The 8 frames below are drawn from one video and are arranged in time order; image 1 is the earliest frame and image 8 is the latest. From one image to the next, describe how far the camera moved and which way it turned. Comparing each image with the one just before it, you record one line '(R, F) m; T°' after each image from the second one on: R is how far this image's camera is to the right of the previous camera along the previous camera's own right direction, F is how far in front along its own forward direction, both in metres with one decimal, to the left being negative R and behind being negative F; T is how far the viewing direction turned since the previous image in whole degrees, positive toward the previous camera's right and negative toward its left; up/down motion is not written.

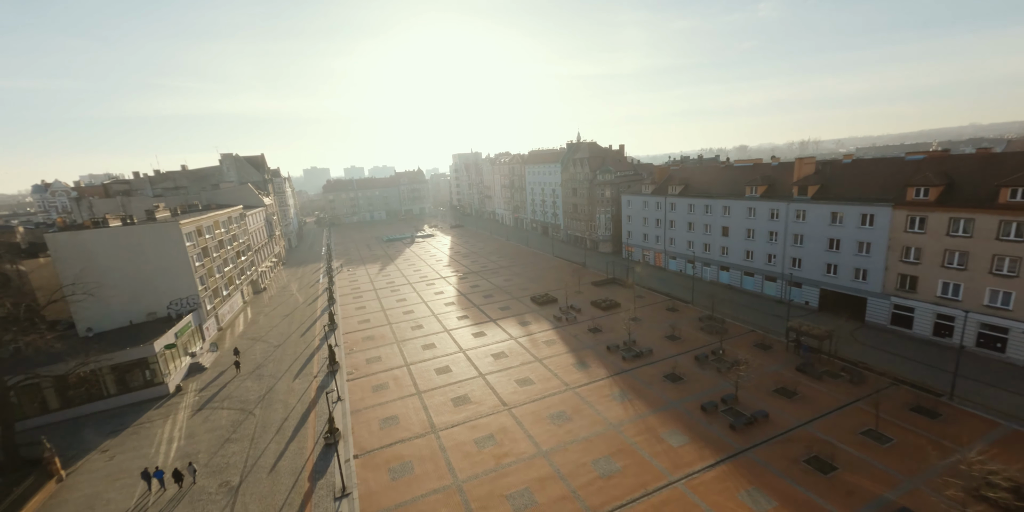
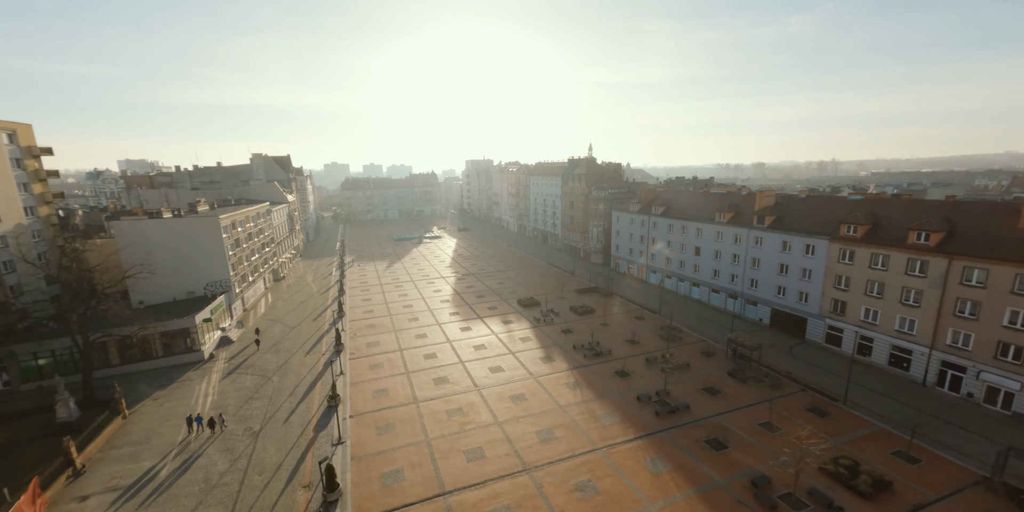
(+2.3, -4.4) m; -2°
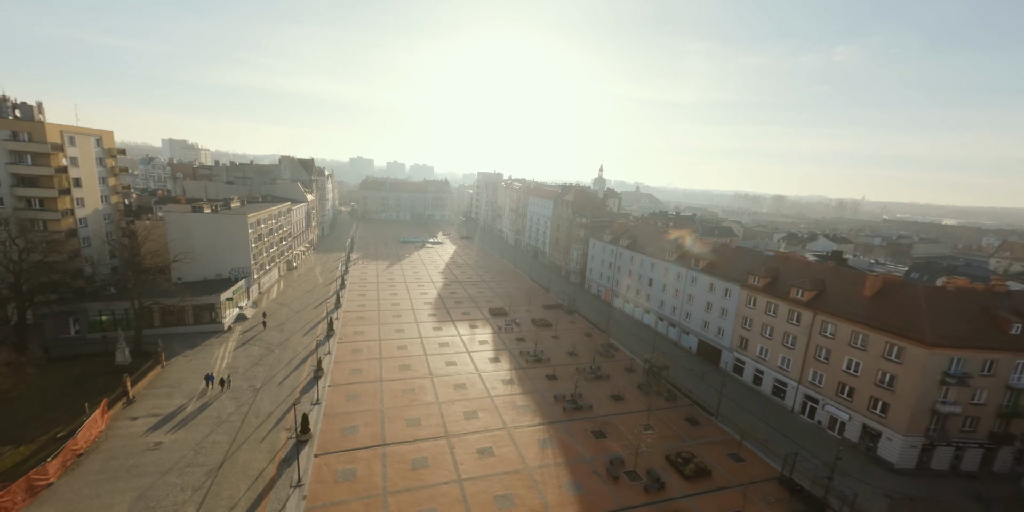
(+4.6, -6.5) m; -2°
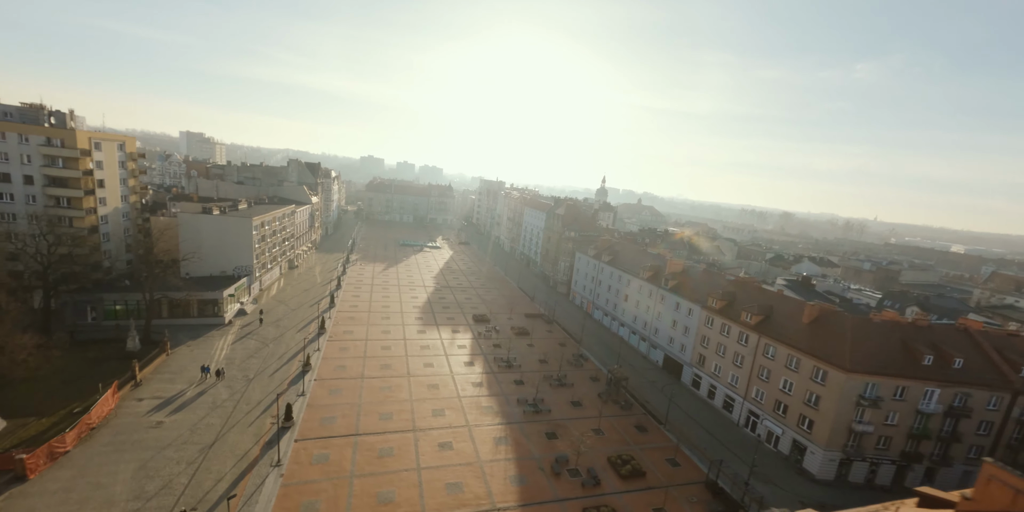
(+2.8, -3.0) m; -1°
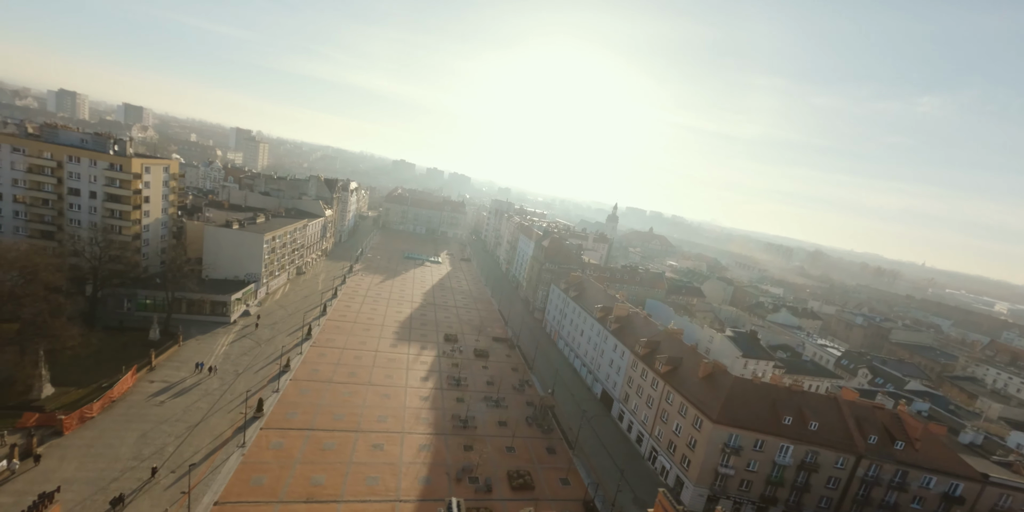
(+7.5, -5.8) m; -4°
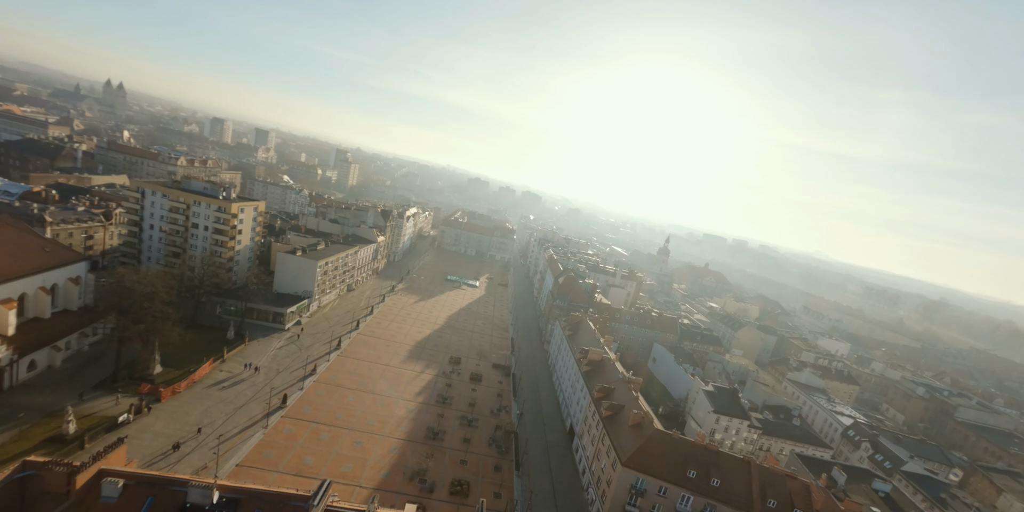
(+11.8, -6.7) m; -11°
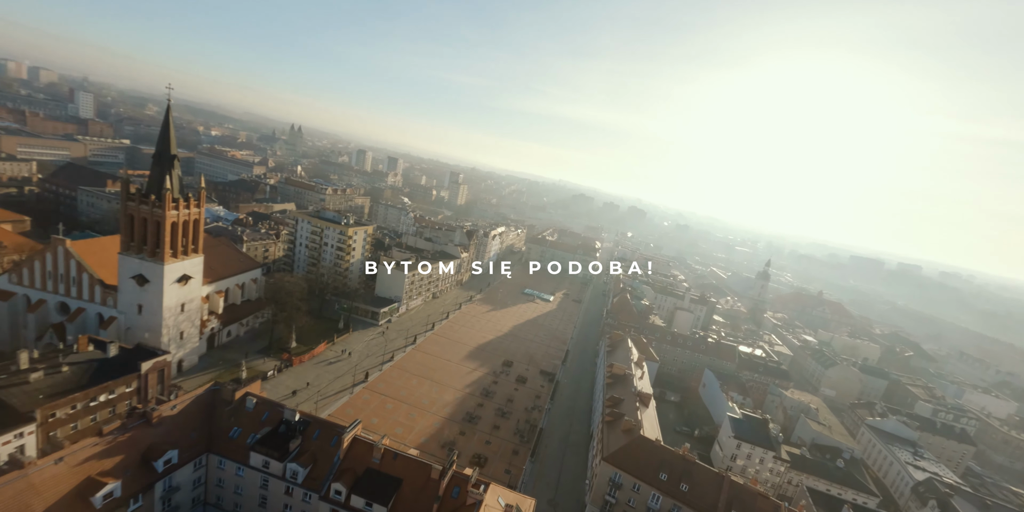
(+11.9, -7.9) m; -16°
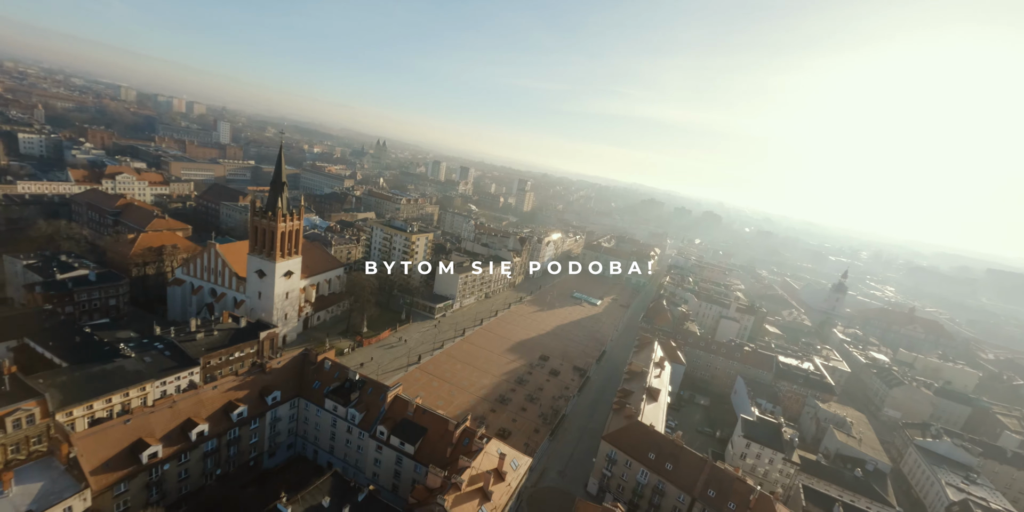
(+7.5, -8.1) m; -11°
